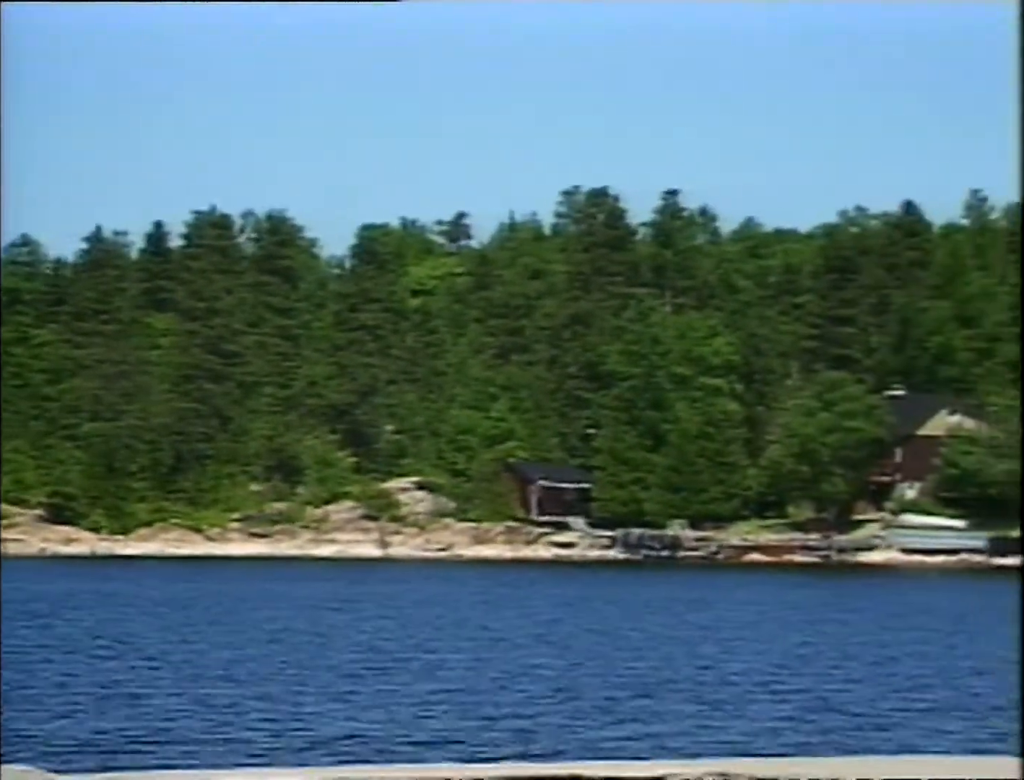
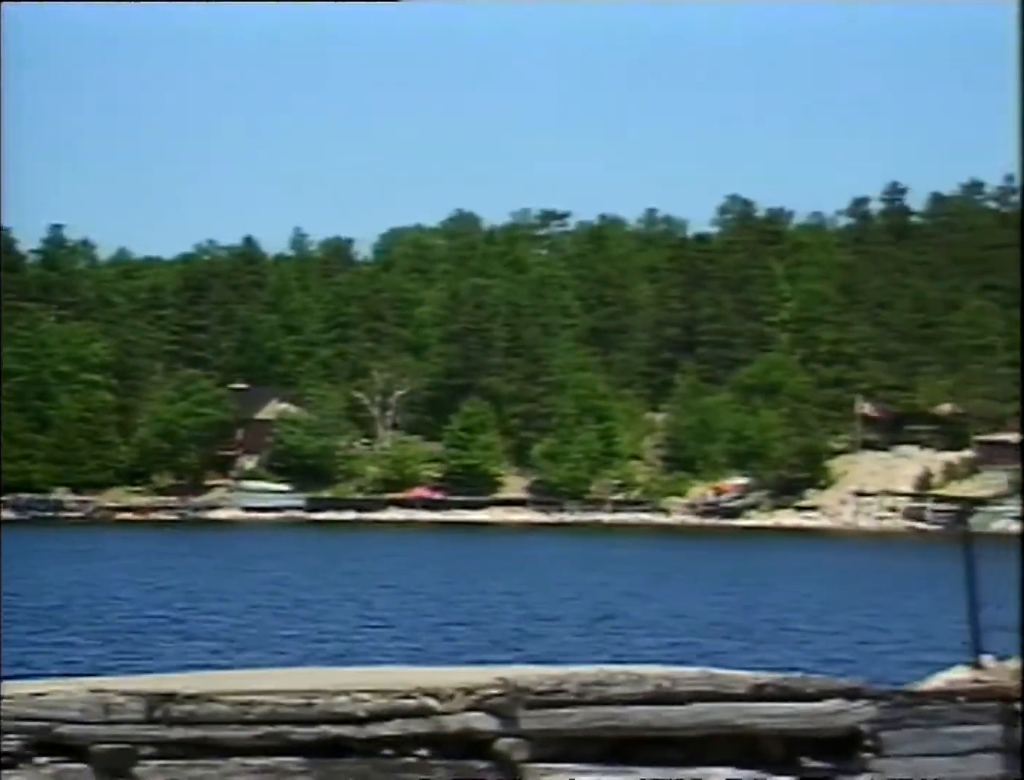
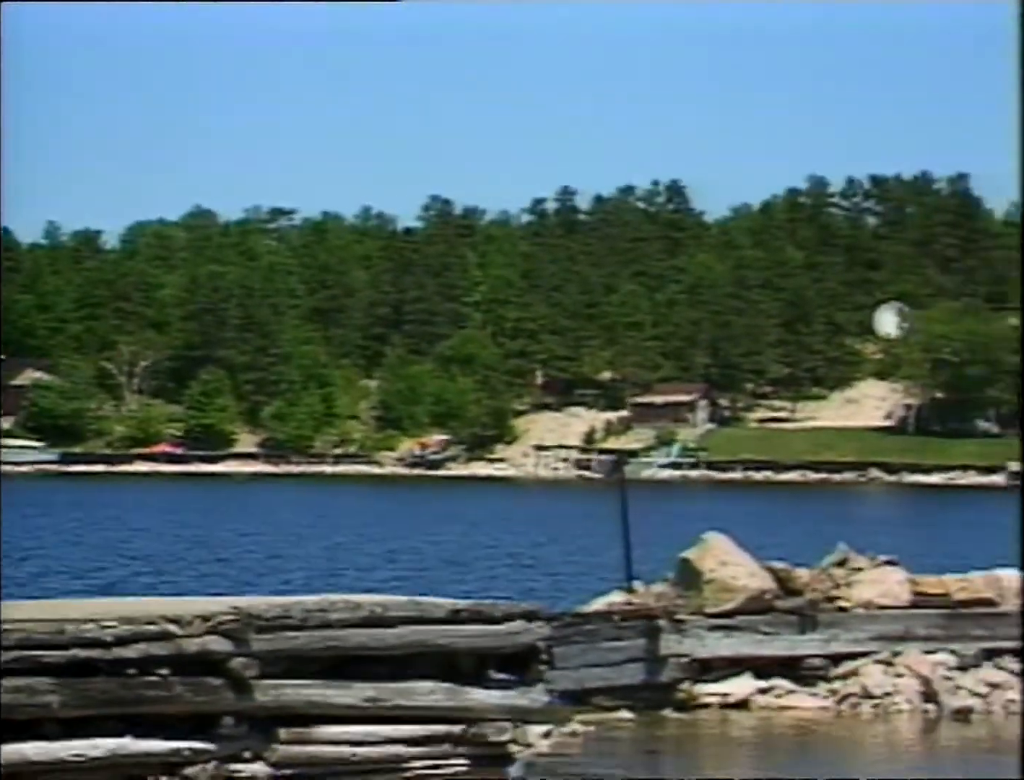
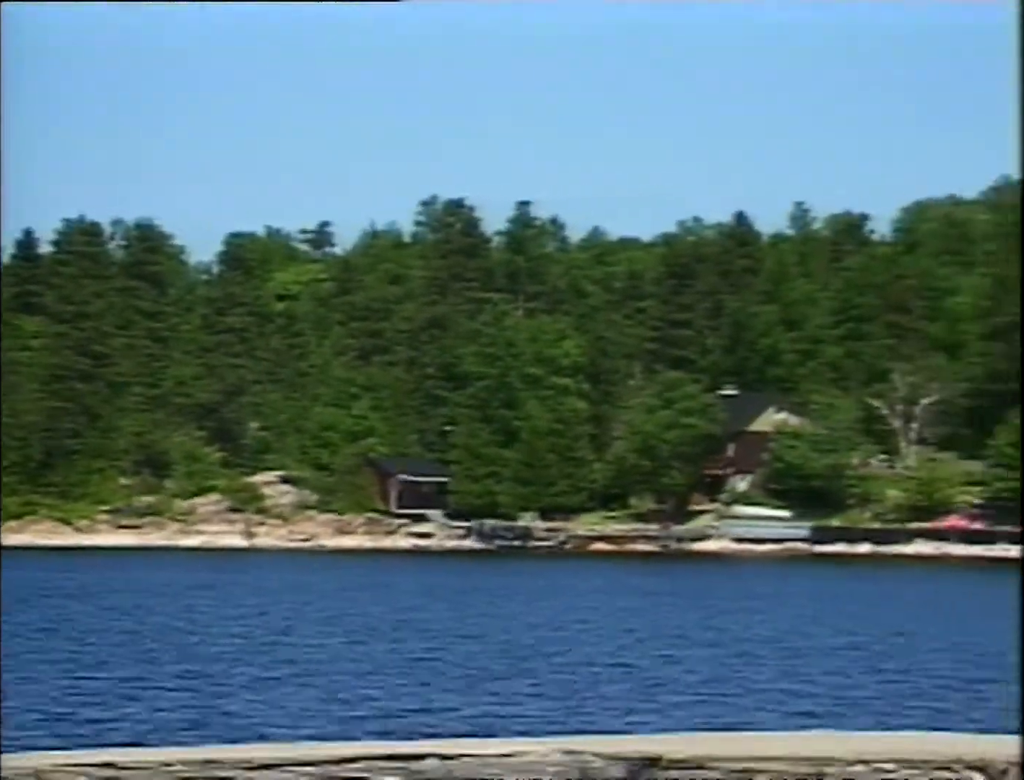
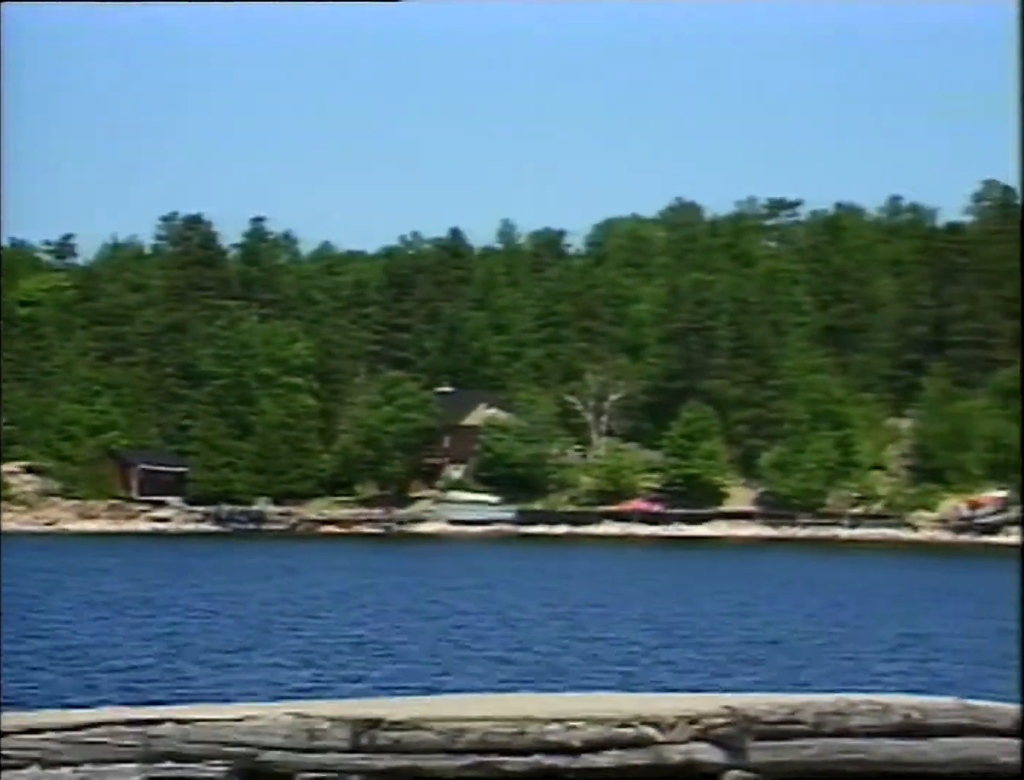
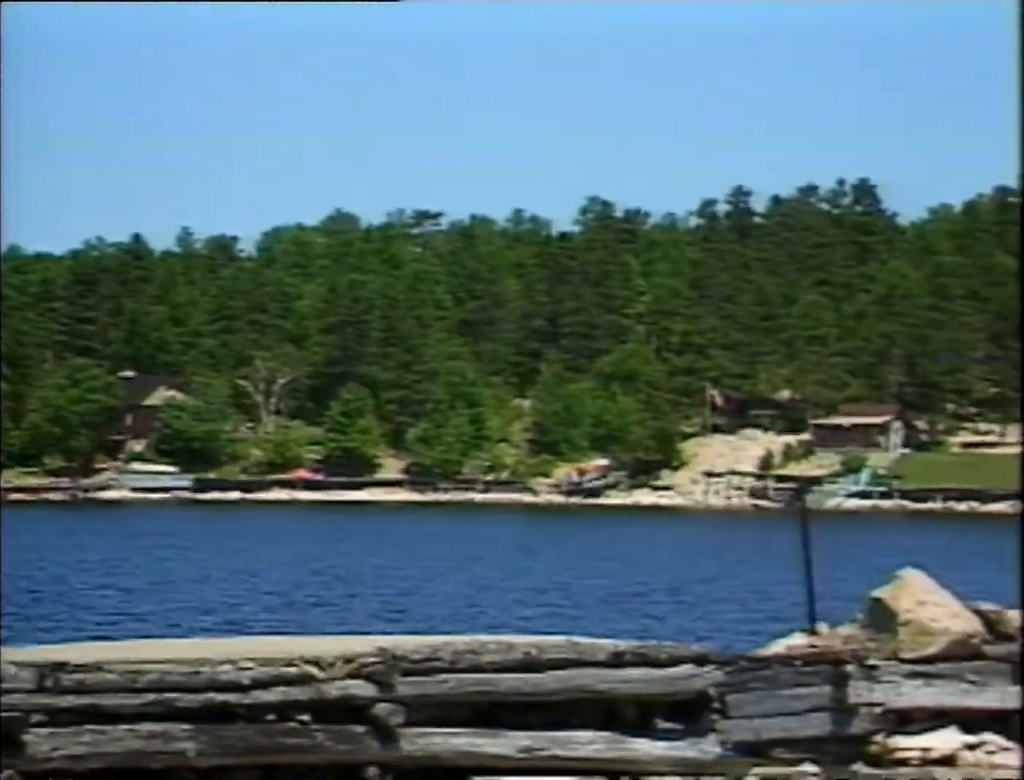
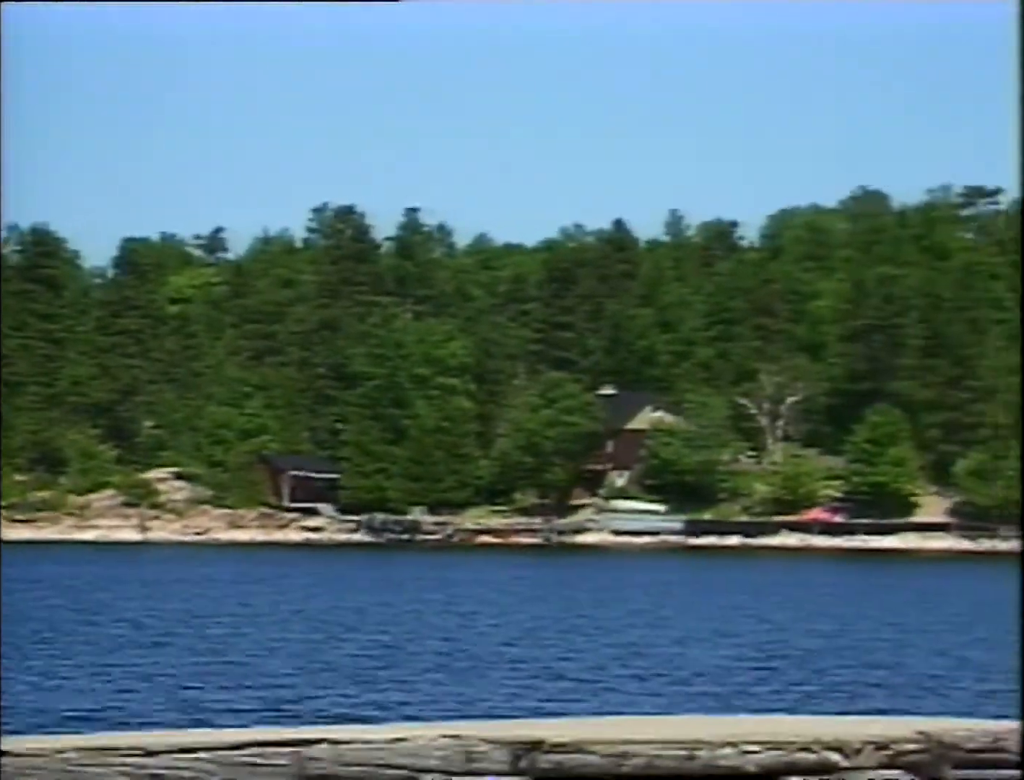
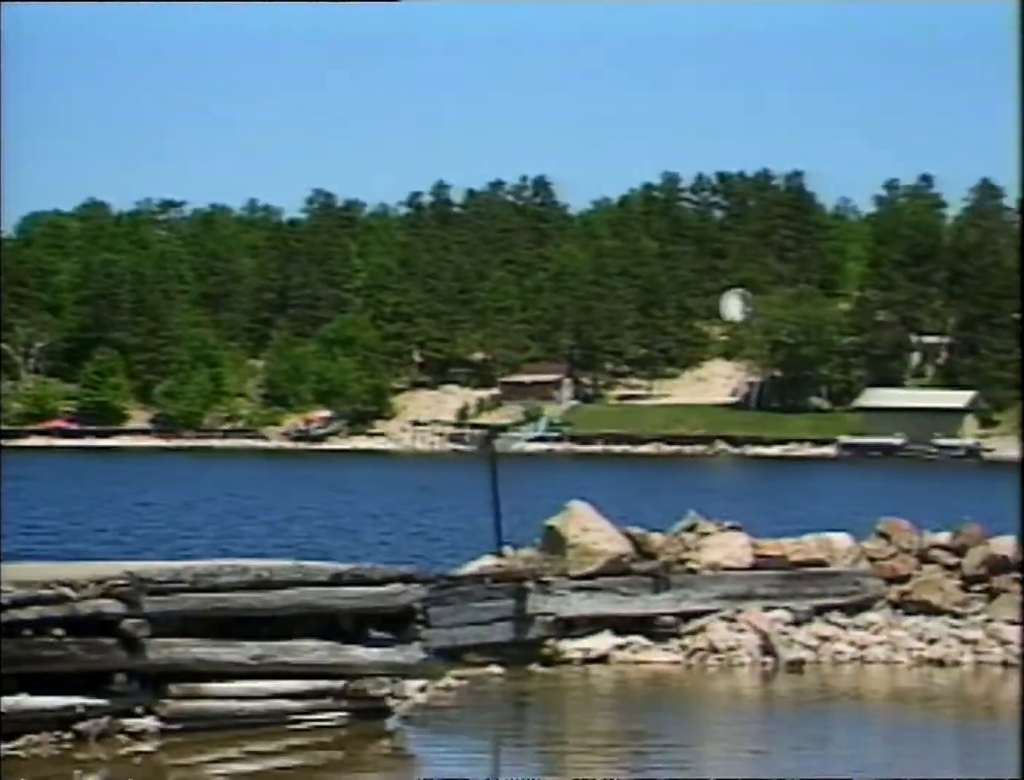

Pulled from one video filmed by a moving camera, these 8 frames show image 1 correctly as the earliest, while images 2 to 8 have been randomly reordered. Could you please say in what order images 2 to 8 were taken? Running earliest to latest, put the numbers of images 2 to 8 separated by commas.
4, 7, 5, 2, 6, 3, 8
